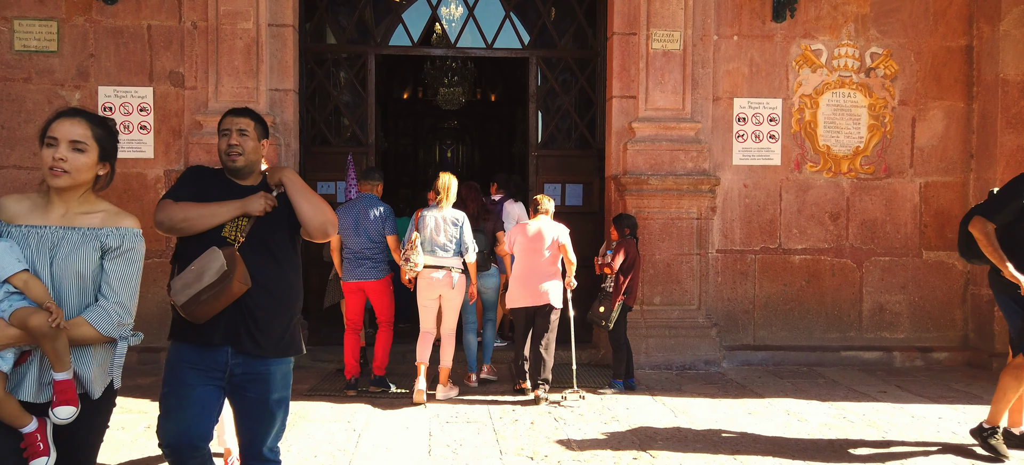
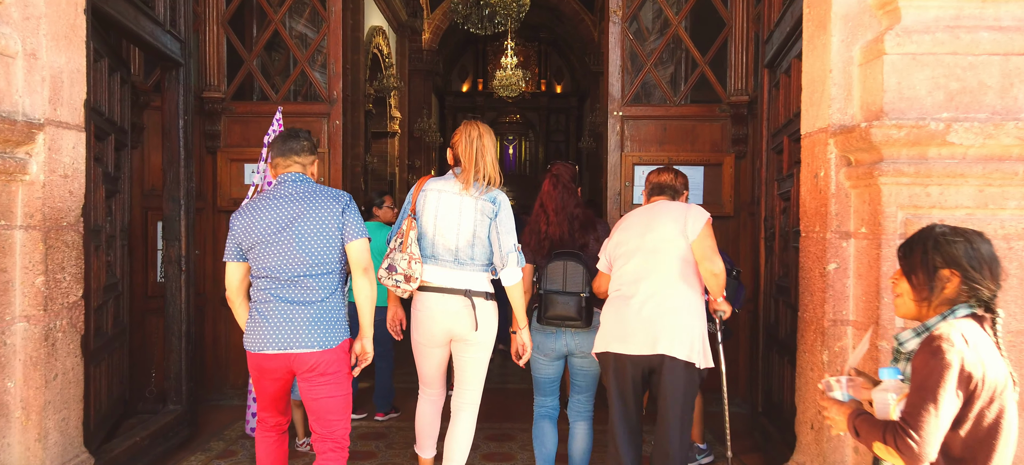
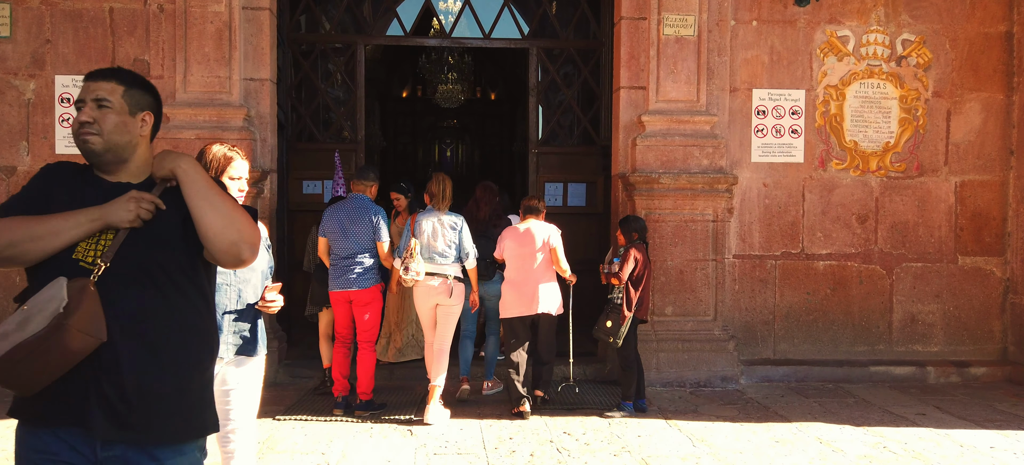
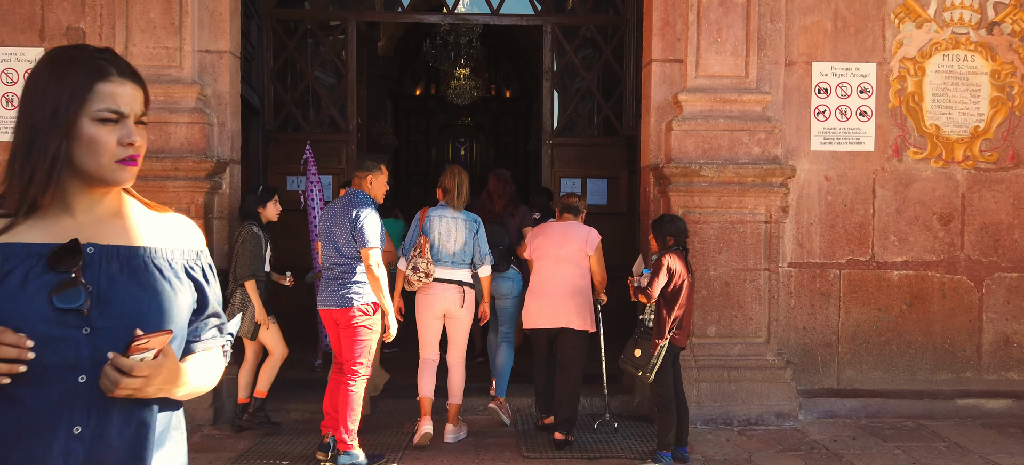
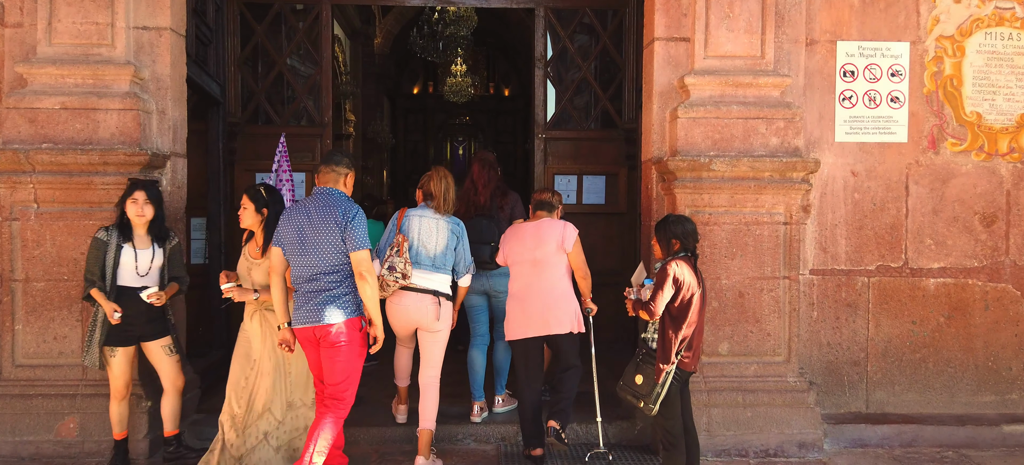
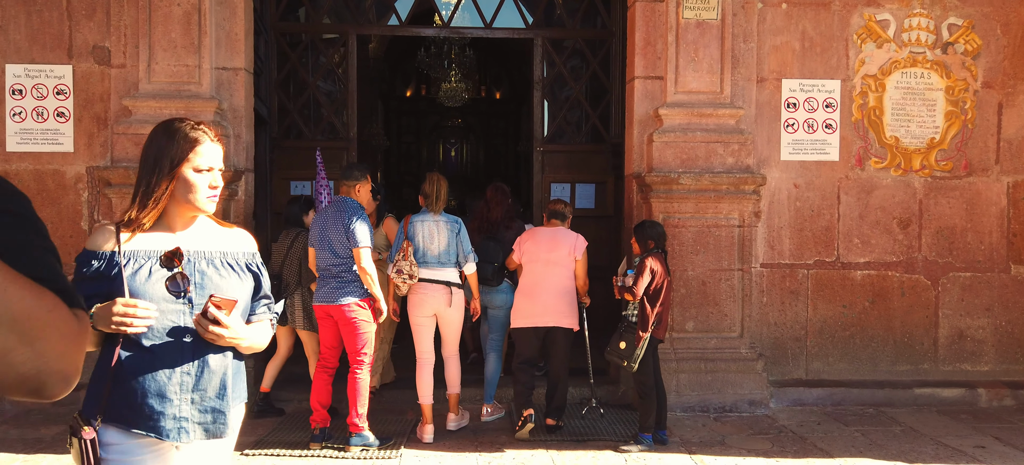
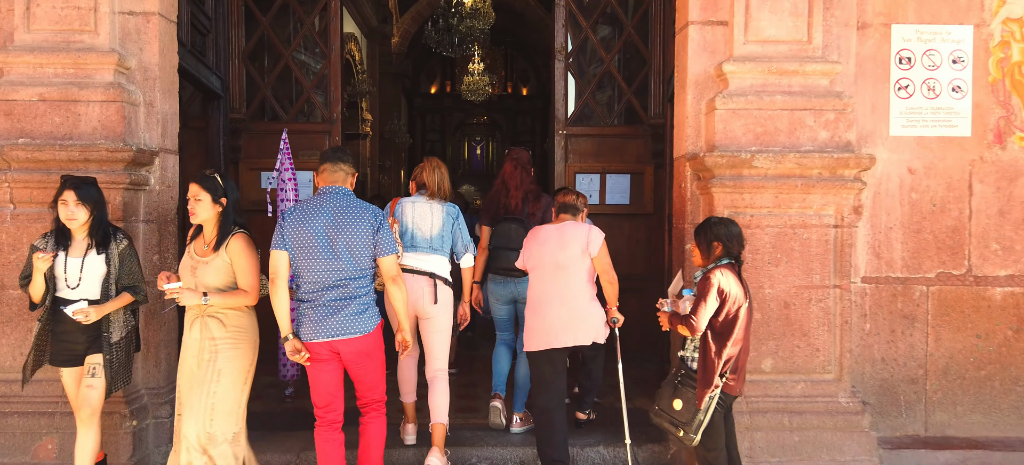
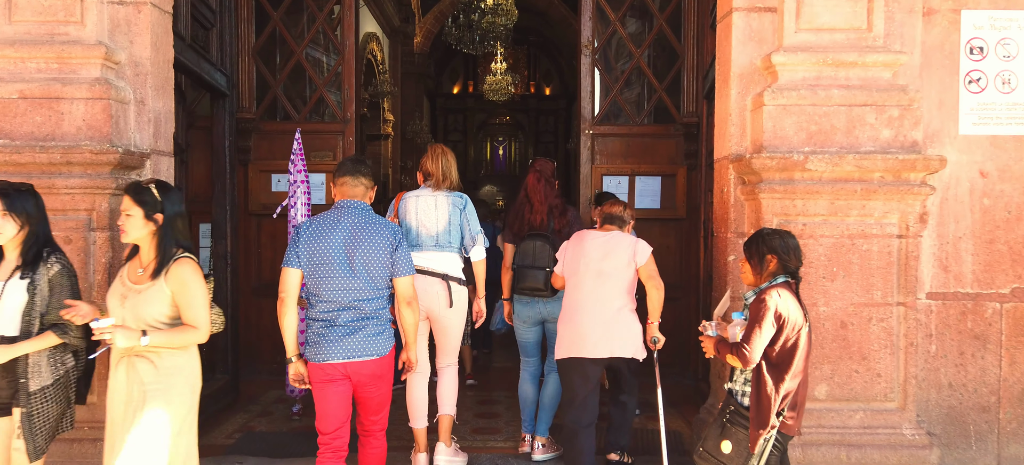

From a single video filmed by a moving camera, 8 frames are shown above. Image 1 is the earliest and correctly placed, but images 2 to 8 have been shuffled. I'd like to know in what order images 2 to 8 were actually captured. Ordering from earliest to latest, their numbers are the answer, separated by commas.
3, 6, 4, 5, 7, 8, 2
